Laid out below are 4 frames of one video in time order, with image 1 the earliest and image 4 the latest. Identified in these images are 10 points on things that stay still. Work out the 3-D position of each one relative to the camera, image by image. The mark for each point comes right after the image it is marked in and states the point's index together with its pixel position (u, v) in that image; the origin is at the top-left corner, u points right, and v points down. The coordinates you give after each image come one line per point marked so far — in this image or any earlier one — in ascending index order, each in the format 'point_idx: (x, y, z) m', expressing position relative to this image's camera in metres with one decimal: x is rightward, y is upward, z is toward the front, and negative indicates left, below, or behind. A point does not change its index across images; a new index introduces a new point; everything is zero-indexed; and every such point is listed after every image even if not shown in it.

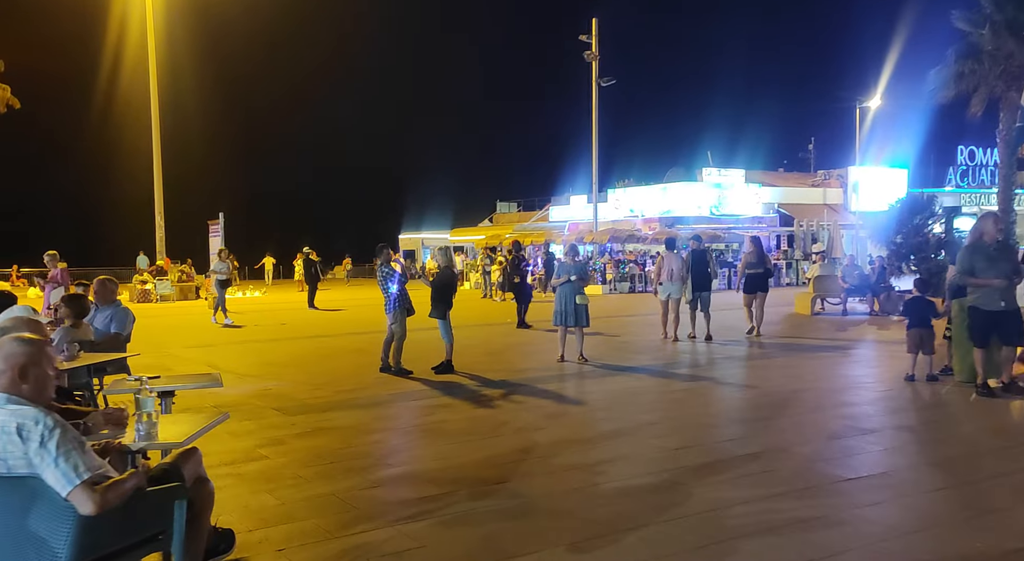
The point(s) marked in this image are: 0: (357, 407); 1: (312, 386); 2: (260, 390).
0: (-1.6, -1.3, +8.6) m
1: (-2.4, -1.3, +10.0) m
2: (-3.0, -1.3, +9.9) m
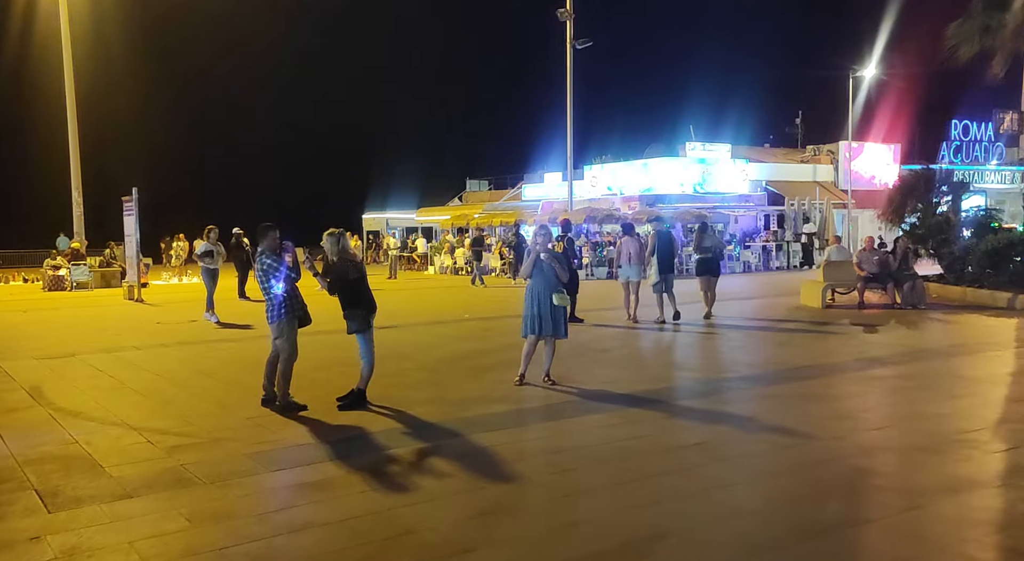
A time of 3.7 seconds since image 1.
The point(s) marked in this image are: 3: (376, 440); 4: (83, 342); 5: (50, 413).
0: (-2.1, -1.3, +5.3) m
1: (-2.9, -1.3, +6.7) m
2: (-3.5, -1.3, +6.5) m
3: (-1.0, -1.2, +6.4) m
4: (-6.9, -1.0, +13.5) m
5: (-4.3, -1.2, +7.9) m
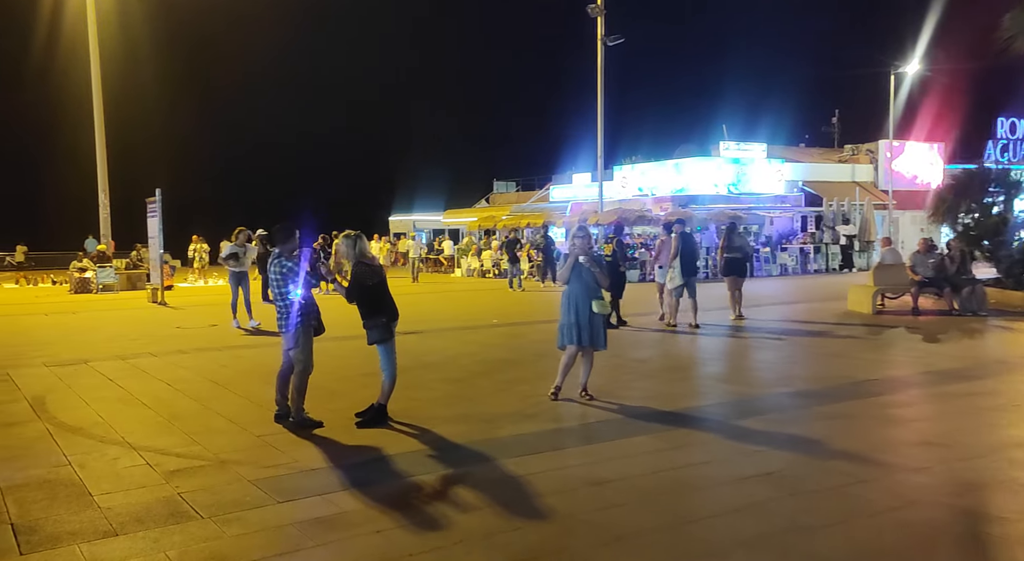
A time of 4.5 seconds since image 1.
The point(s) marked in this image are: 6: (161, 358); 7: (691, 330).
0: (-1.9, -1.4, +4.7) m
1: (-2.7, -1.3, +6.0) m
2: (-3.3, -1.3, +5.9) m
3: (-0.8, -1.2, +5.7) m
4: (-6.4, -1.0, +13.0) m
5: (-4.0, -1.3, +7.3) m
6: (-4.8, -1.1, +11.7) m
7: (+2.8, -0.7, +13.4) m
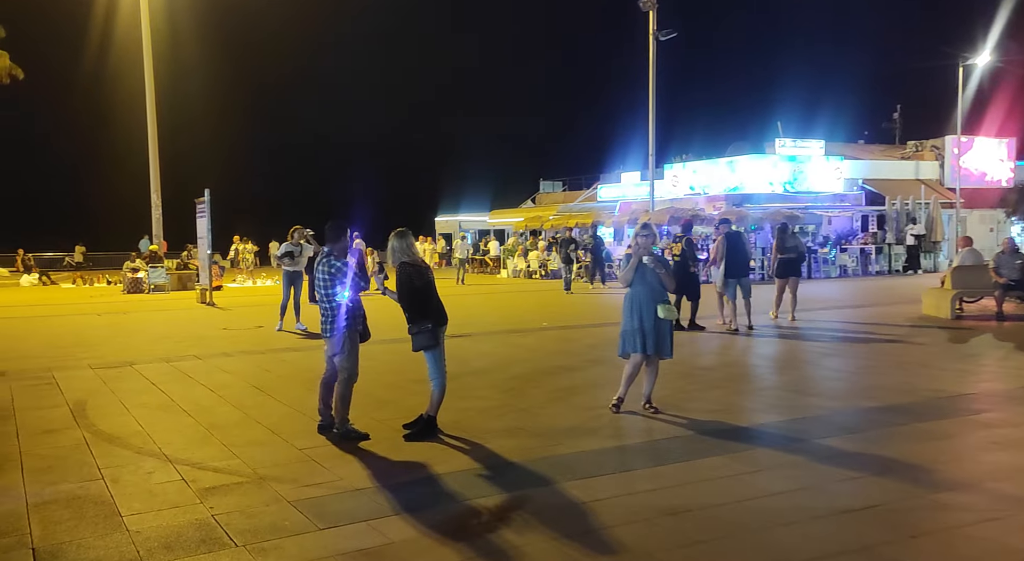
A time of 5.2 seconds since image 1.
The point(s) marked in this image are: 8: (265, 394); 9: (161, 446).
0: (-1.6, -1.4, +4.2) m
1: (-2.3, -1.3, +5.7) m
2: (-2.9, -1.3, +5.6) m
3: (-0.4, -1.3, +5.2) m
4: (-5.6, -1.1, +12.8) m
5: (-3.5, -1.3, +7.0) m
6: (-4.1, -1.1, +11.4) m
7: (+3.6, -0.8, +12.7) m
8: (-2.5, -1.2, +8.7) m
9: (-2.7, -1.3, +6.5) m
